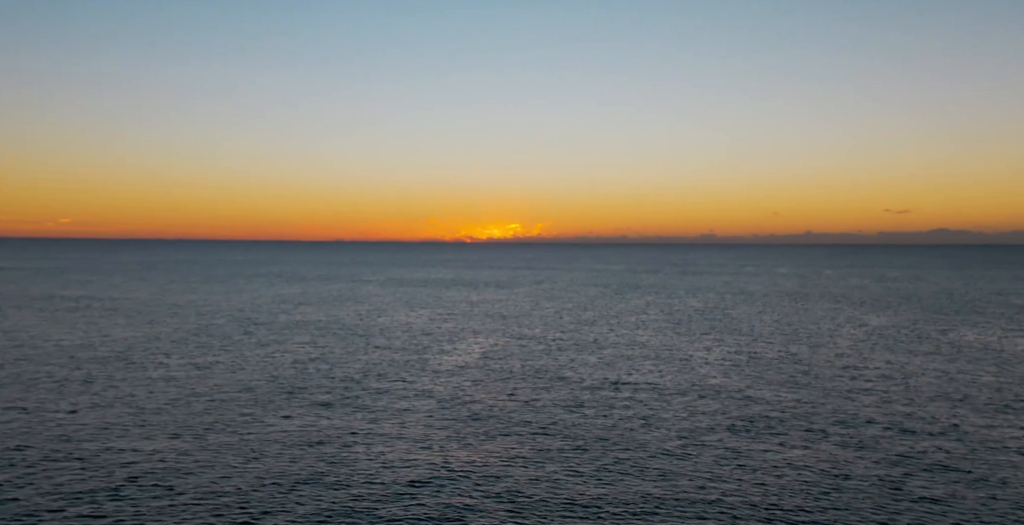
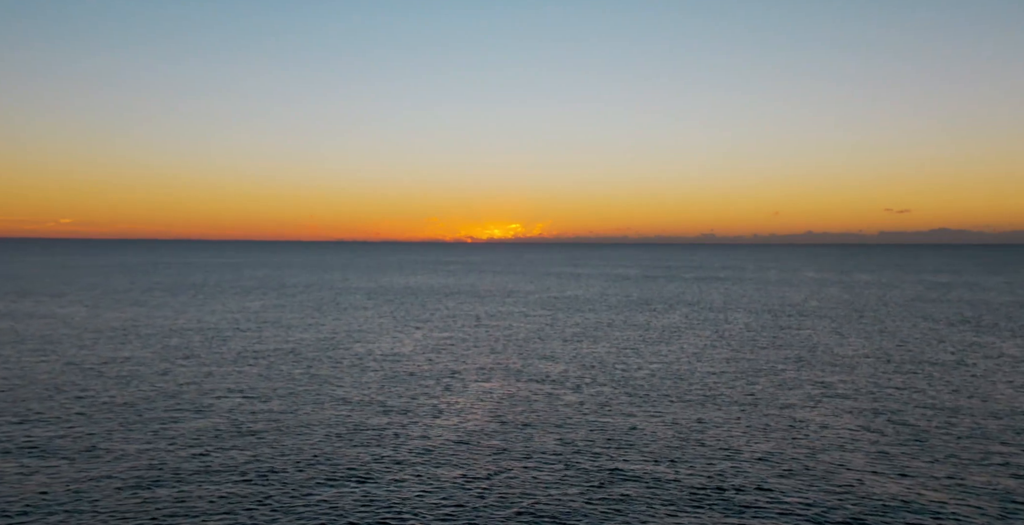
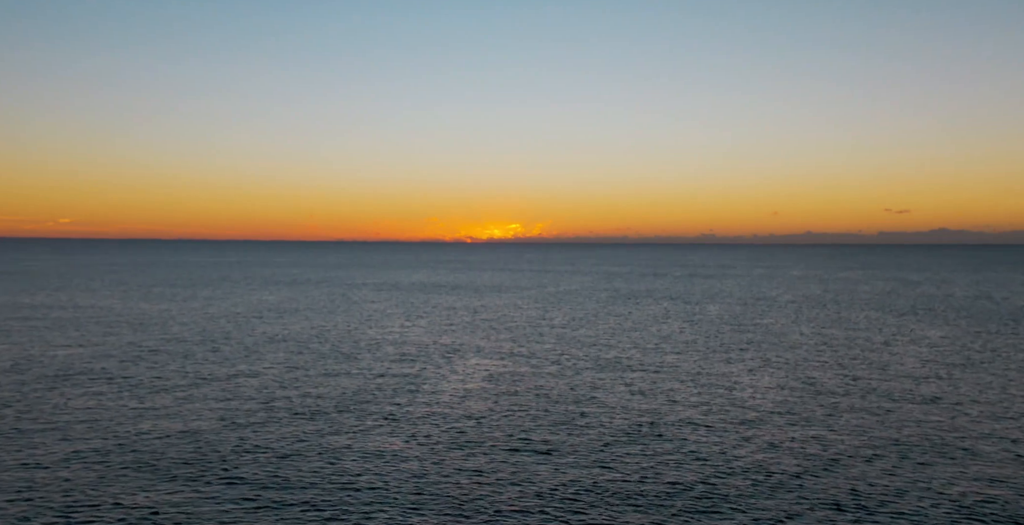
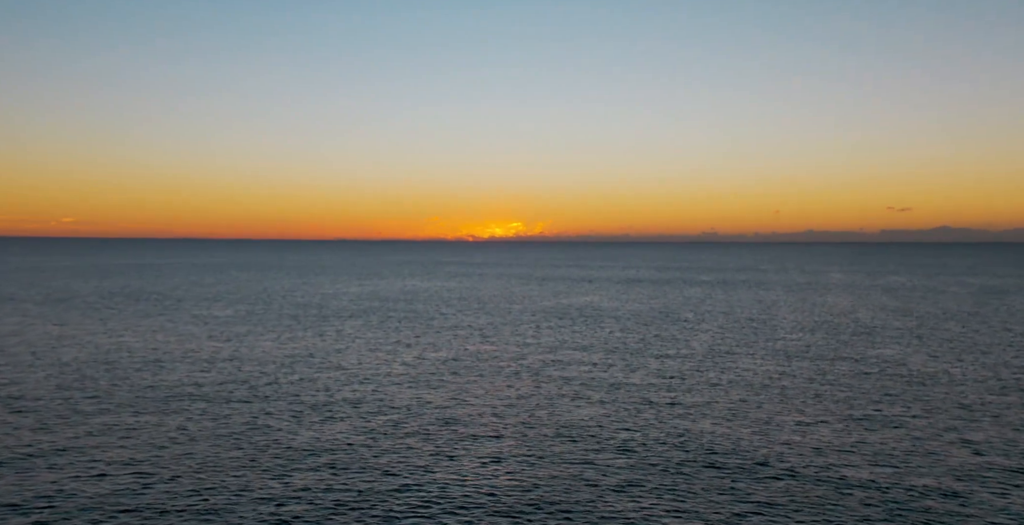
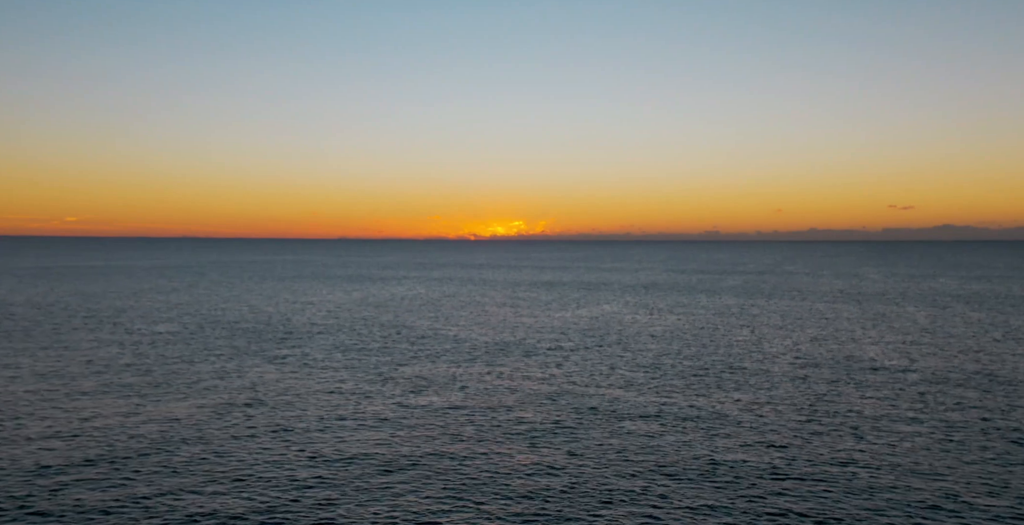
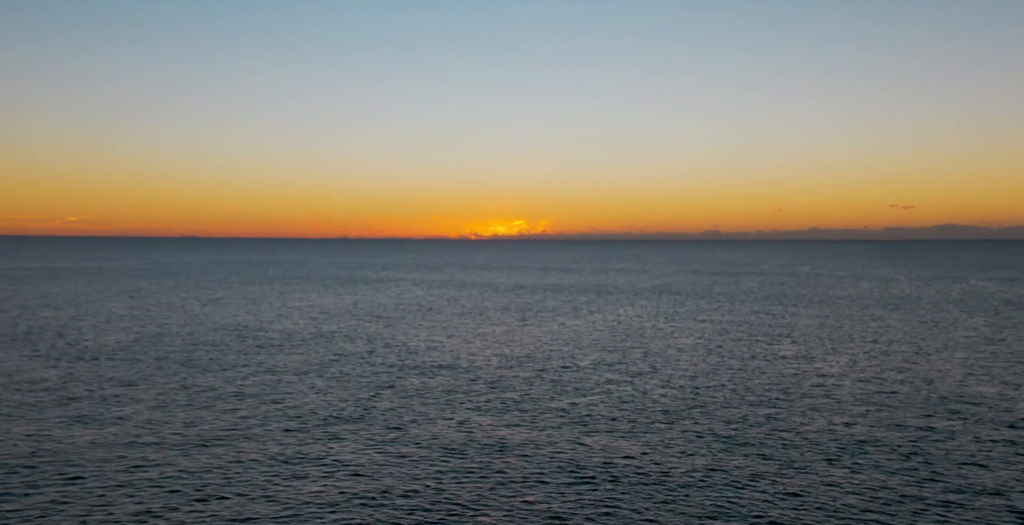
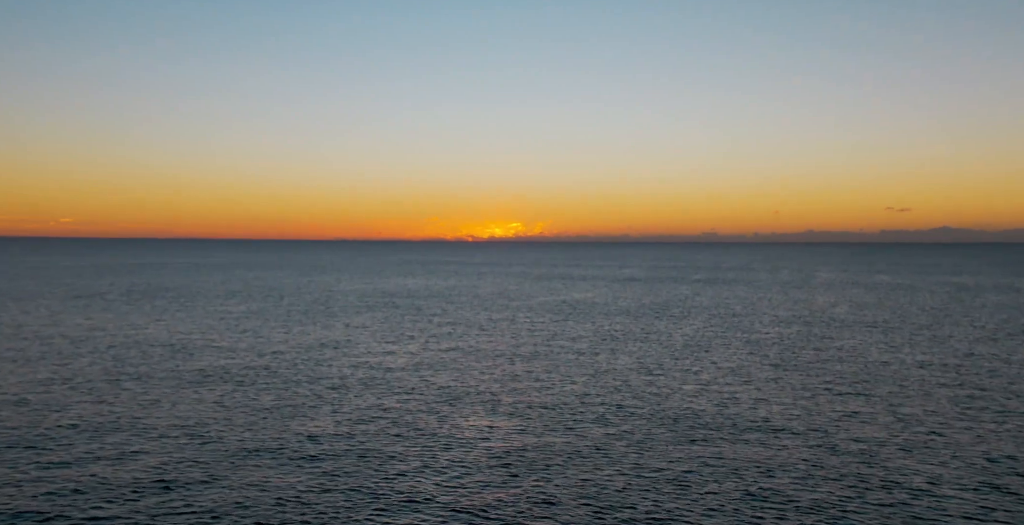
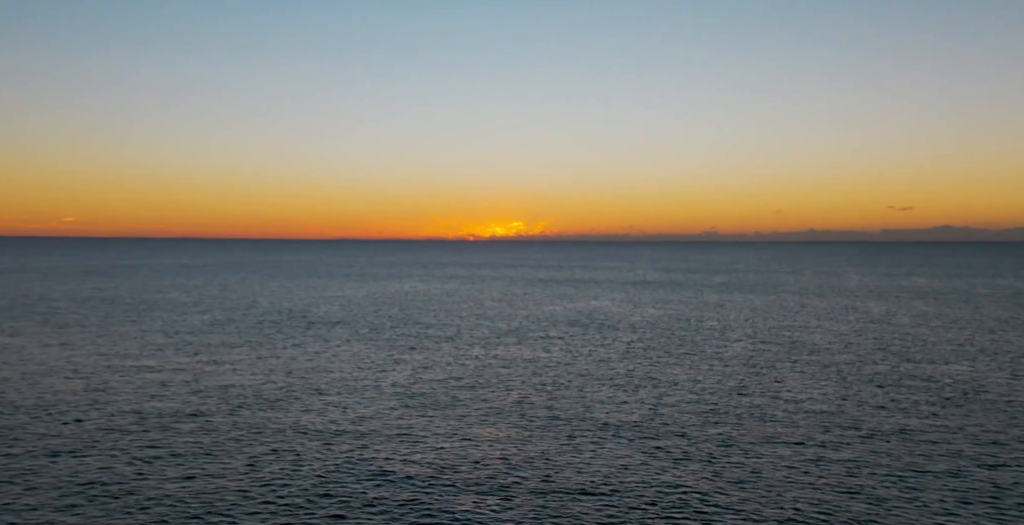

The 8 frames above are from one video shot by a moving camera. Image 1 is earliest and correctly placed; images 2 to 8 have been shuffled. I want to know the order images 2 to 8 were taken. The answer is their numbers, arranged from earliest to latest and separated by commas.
3, 2, 7, 4, 8, 5, 6
